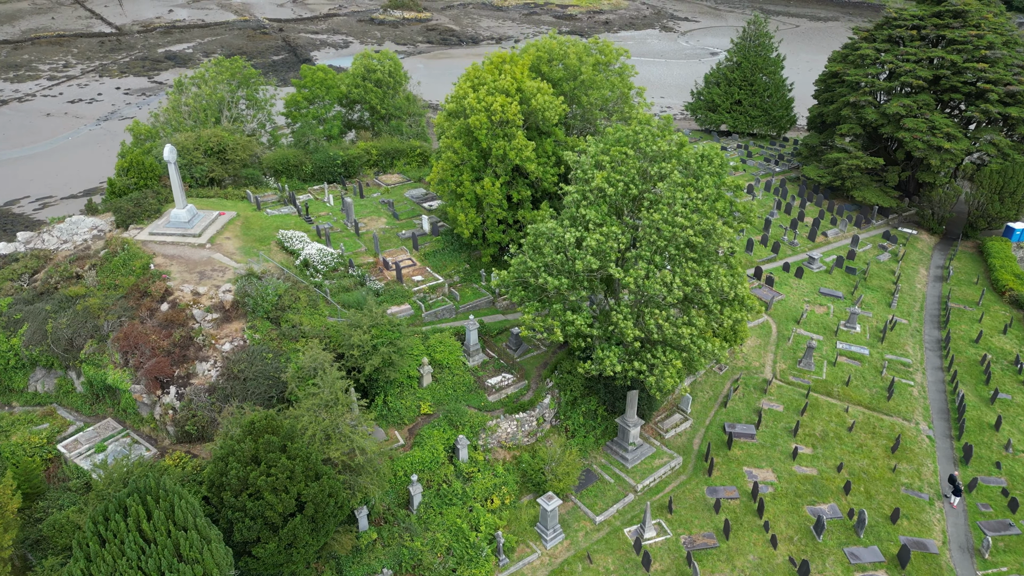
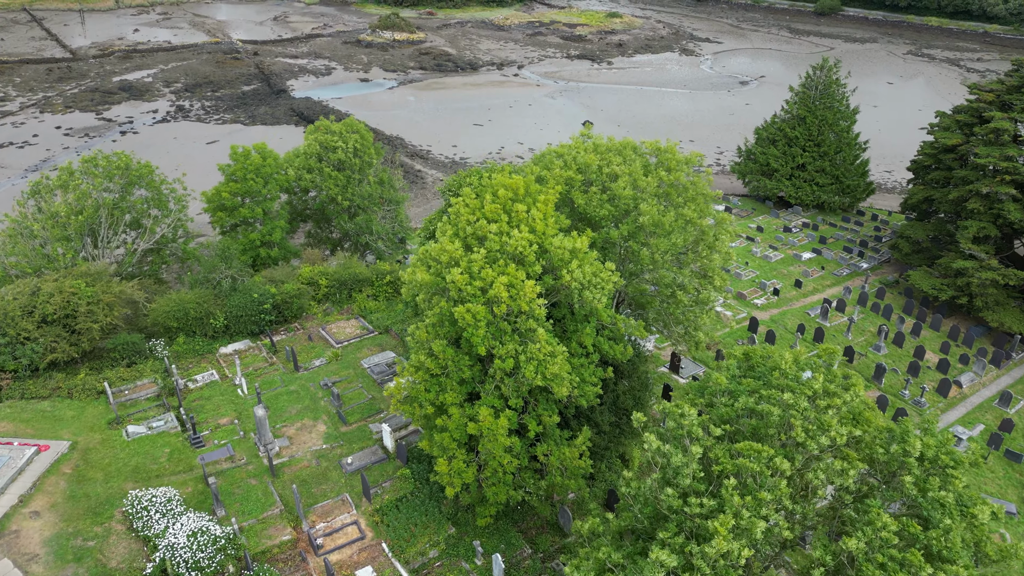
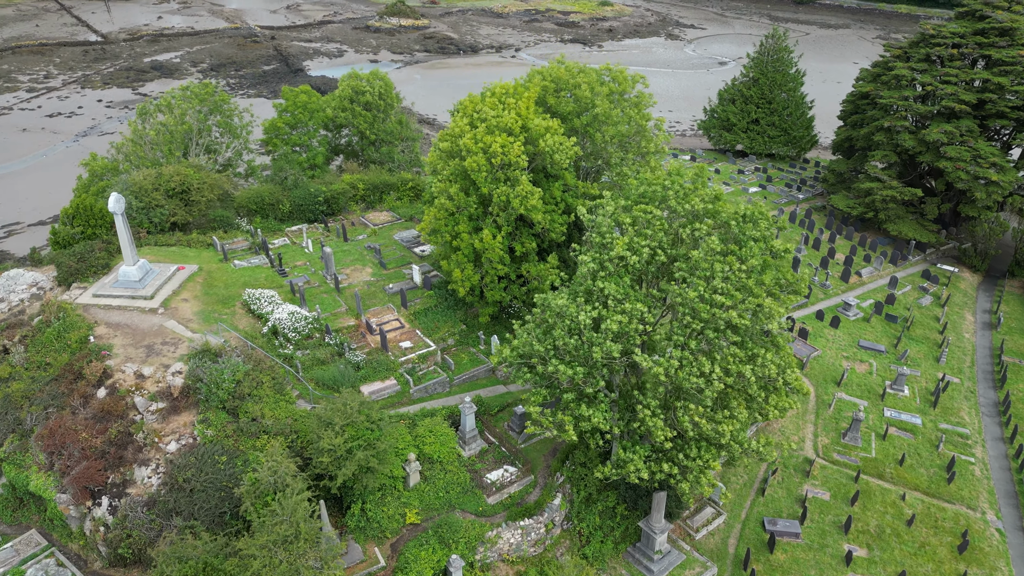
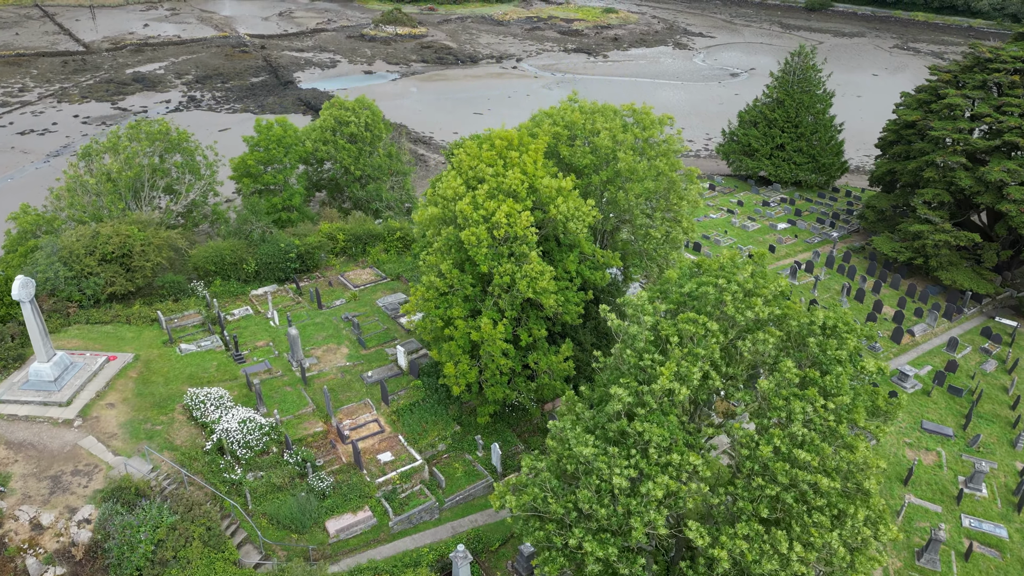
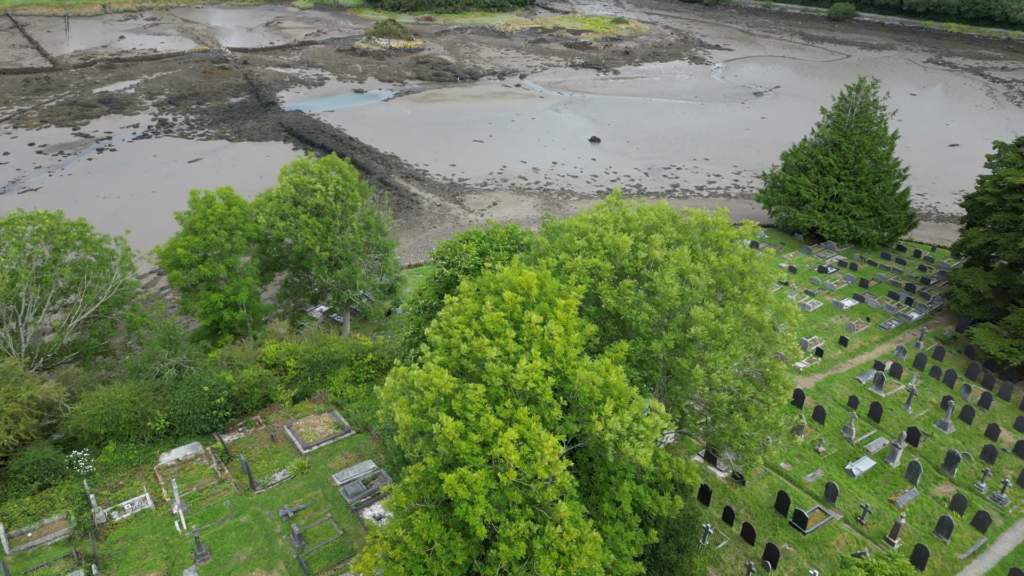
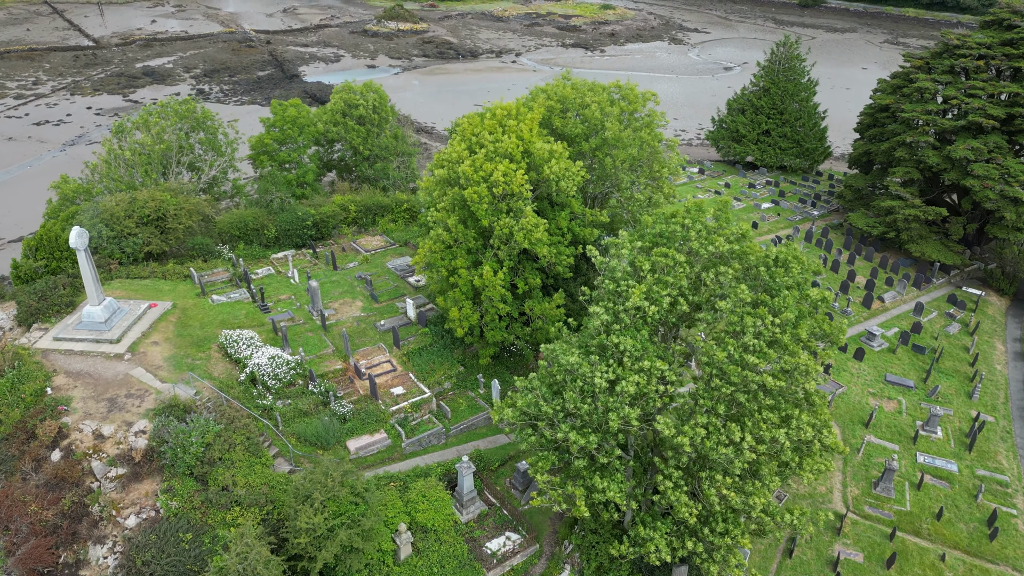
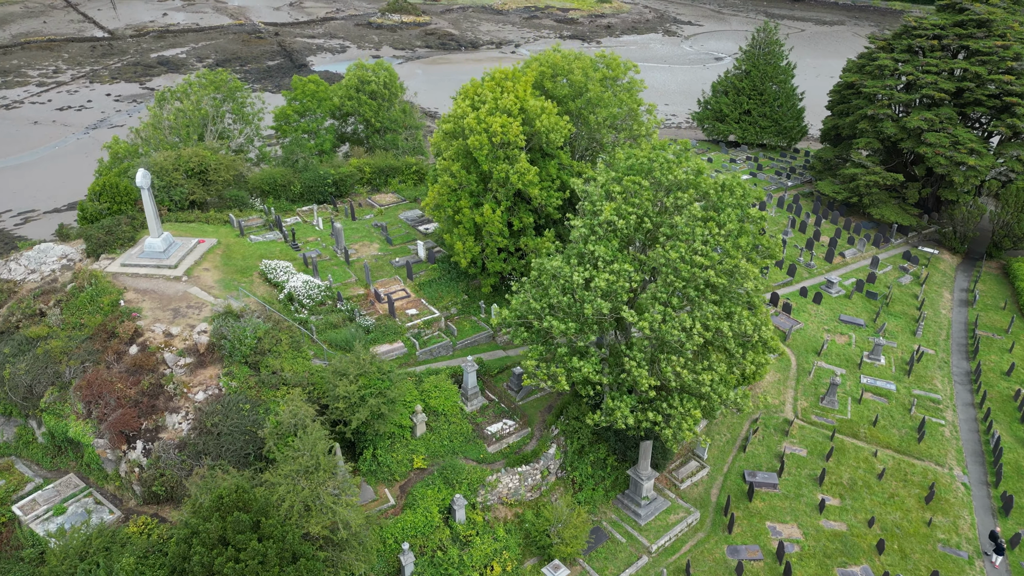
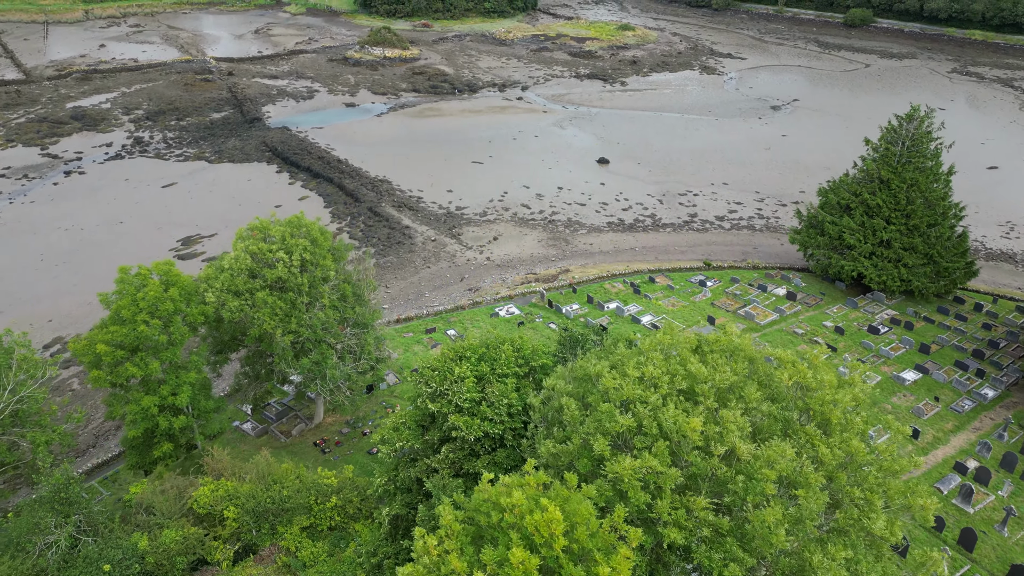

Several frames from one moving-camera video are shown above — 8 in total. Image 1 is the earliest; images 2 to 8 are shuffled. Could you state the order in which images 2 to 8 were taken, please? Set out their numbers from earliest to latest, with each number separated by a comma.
7, 3, 6, 4, 2, 5, 8
